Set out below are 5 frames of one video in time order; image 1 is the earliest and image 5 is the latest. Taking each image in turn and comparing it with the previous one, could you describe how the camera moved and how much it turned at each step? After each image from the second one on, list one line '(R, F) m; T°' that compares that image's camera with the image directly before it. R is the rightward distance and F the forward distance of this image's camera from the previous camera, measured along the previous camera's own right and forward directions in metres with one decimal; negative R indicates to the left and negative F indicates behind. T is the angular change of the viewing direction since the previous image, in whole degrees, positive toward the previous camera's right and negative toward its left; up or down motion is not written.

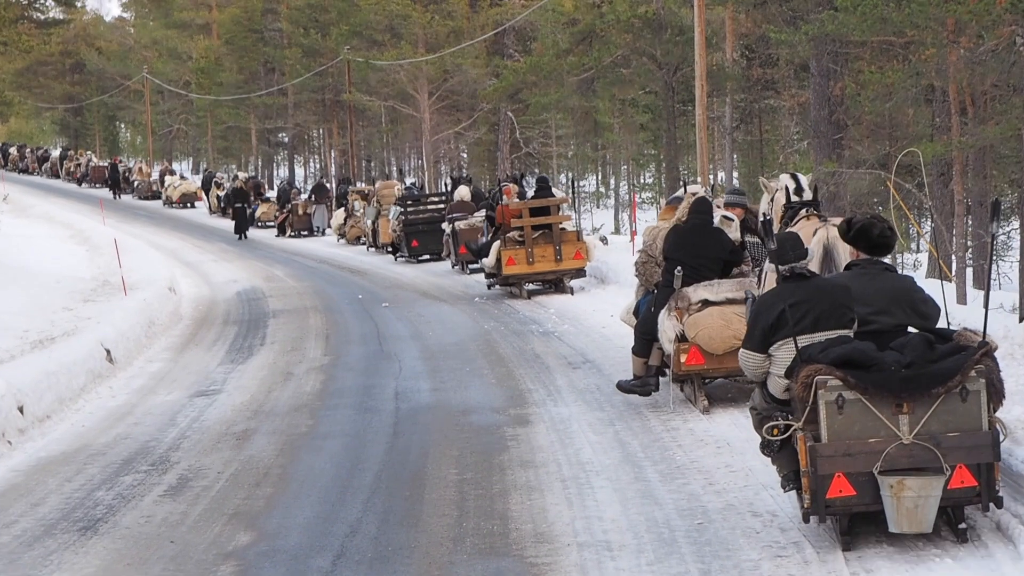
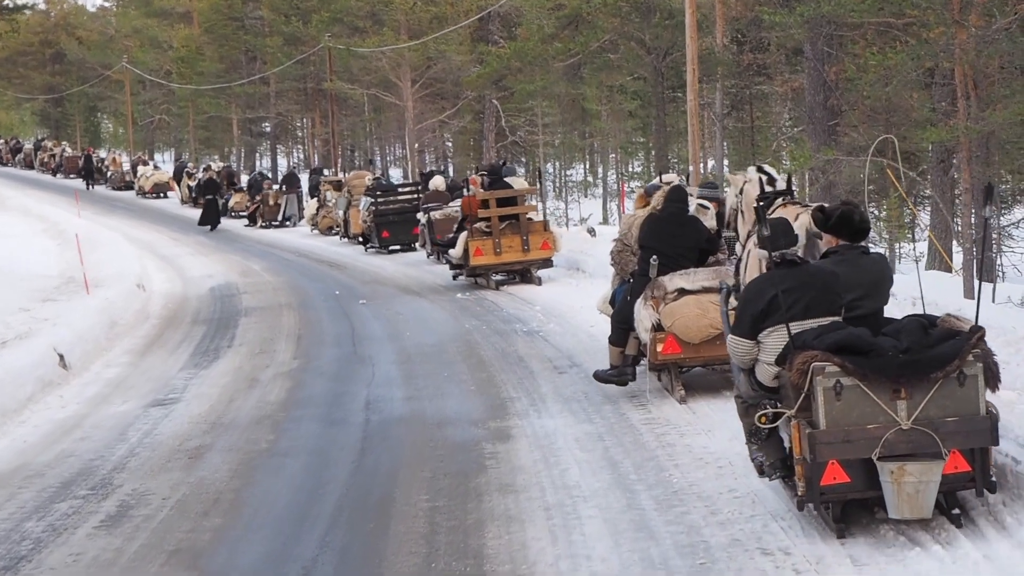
(+0.1, +0.8) m; +1°
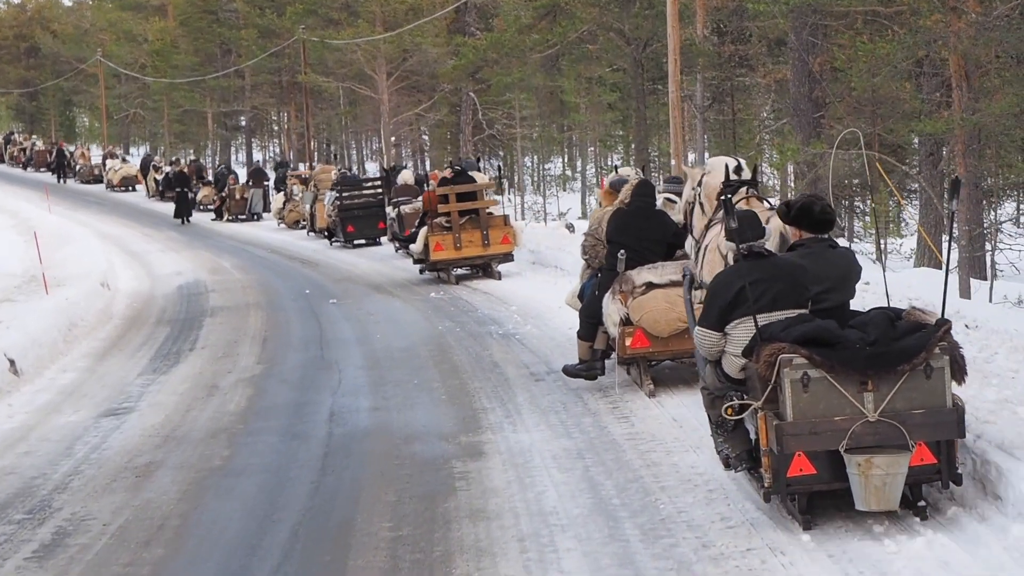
(+0.1, +0.6) m; +1°
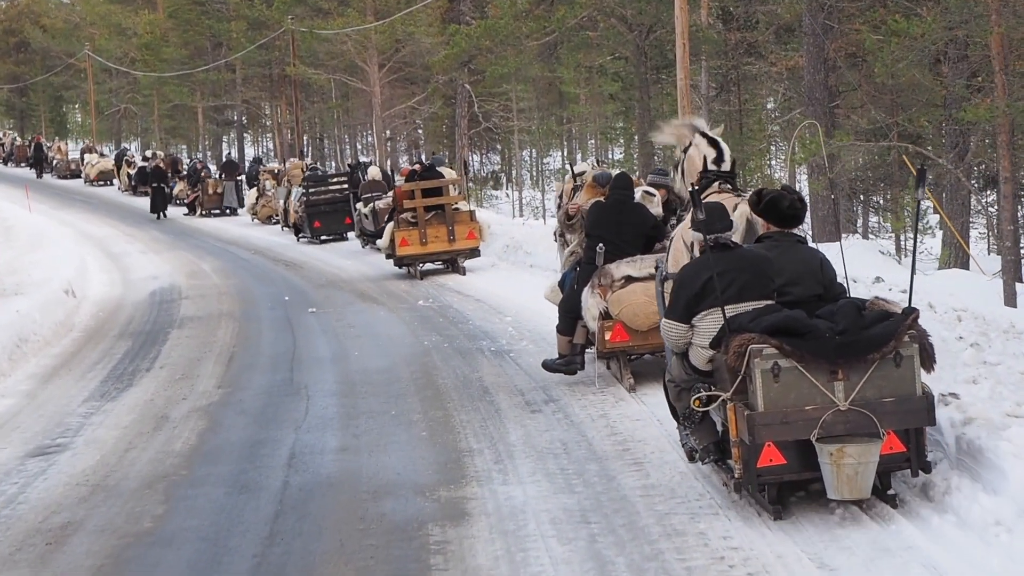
(+0.1, +1.4) m; 0°
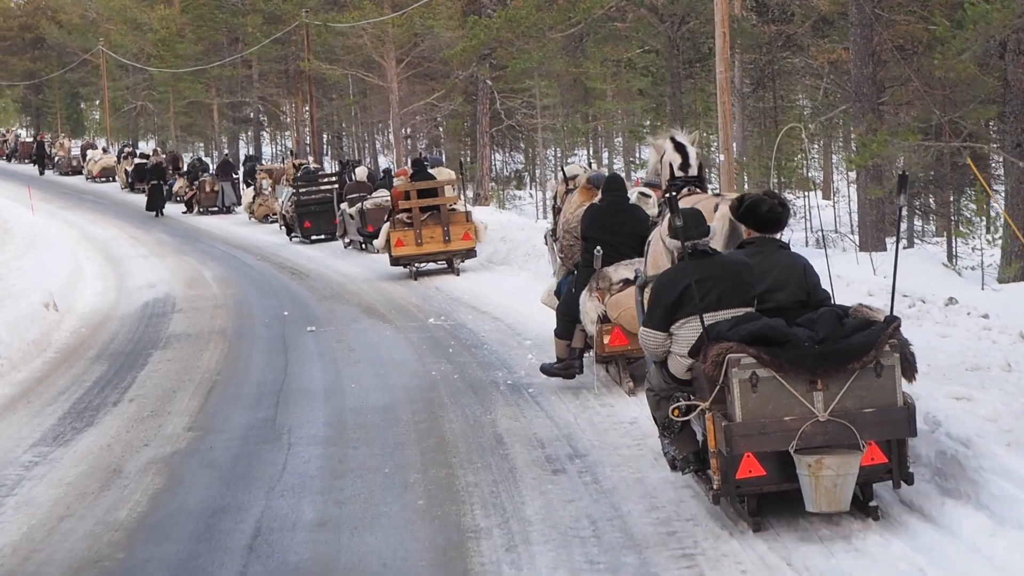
(0.0, +1.5) m; -1°
